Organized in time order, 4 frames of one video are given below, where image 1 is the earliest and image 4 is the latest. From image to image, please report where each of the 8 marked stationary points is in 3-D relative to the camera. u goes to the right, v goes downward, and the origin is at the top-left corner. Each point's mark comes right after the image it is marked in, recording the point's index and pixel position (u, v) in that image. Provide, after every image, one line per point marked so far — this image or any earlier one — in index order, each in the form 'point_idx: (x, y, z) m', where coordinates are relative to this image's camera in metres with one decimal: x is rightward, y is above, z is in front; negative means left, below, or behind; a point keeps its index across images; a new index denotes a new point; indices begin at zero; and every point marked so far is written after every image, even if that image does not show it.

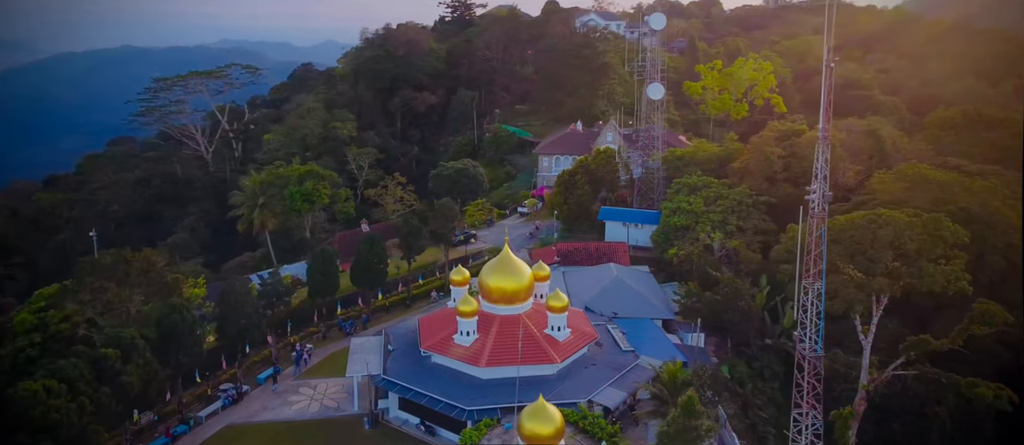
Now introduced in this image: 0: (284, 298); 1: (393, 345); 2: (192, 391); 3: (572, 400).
0: (-6.4, -2.2, +17.9) m
1: (-2.9, -3.0, +15.3) m
2: (-7.5, -3.9, +14.7) m
3: (+1.3, -3.7, +13.1) m
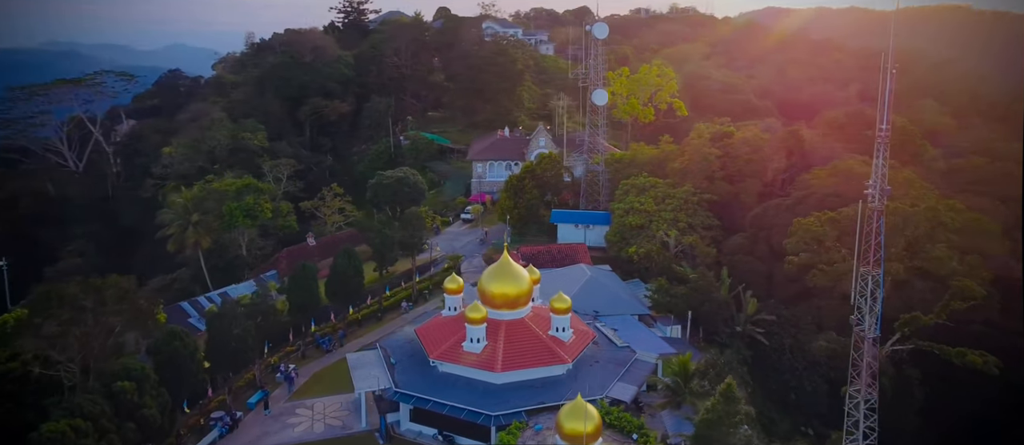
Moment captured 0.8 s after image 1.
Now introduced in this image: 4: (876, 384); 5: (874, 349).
0: (-6.7, -2.6, +17.1) m
1: (-2.8, -3.2, +15.1) m
2: (-7.2, -4.3, +13.7) m
3: (+1.7, -3.8, +13.5) m
4: (+5.1, -2.2, +8.6) m
5: (+4.7, -1.7, +8.2) m
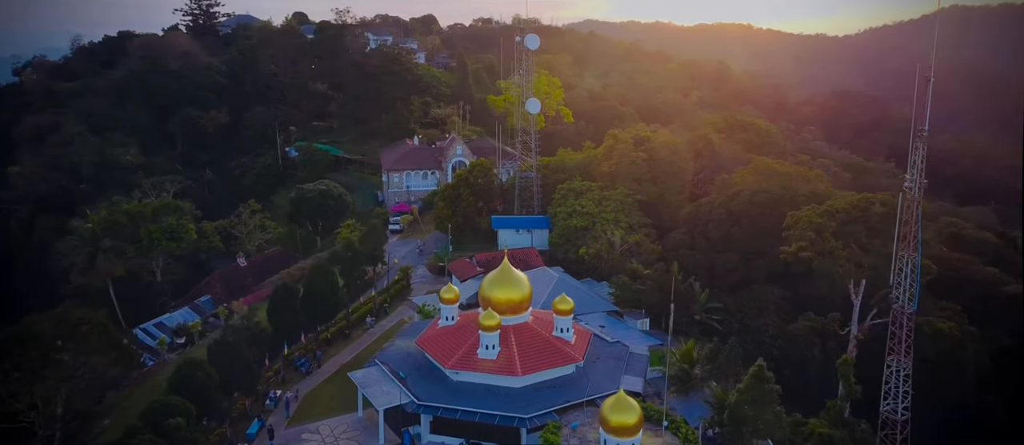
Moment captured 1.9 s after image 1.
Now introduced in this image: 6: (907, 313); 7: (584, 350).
0: (-6.8, -3.1, +16.0) m
1: (-2.5, -3.5, +14.8) m
2: (-6.5, -4.8, +12.6) m
3: (+2.2, -3.8, +14.2) m
4: (+6.4, -2.1, +10.0) m
5: (+6.1, -1.5, +9.6) m
6: (+6.0, -1.3, +9.5) m
7: (+1.8, -3.1, +15.6) m
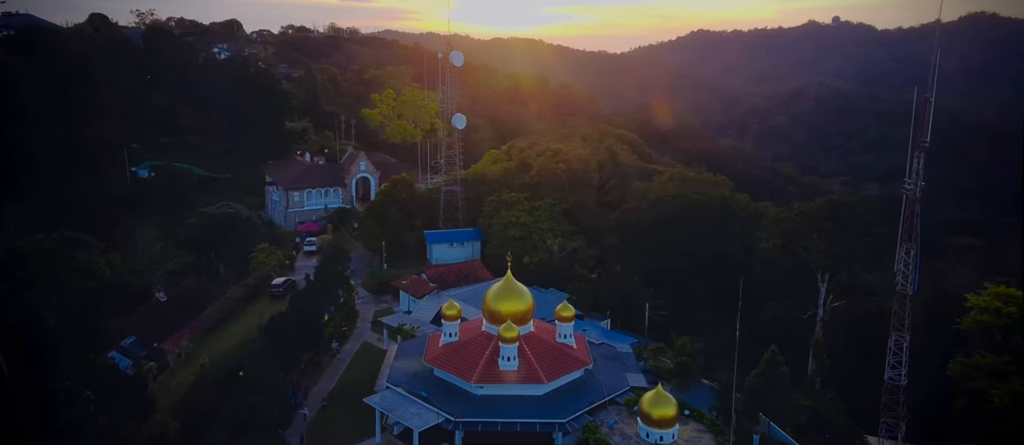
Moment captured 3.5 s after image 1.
0: (-6.5, -3.8, +15.0) m
1: (-2.1, -4.0, +14.7) m
2: (-5.4, -5.4, +11.7) m
3: (+2.7, -4.0, +15.2) m
4: (+7.6, -2.0, +12.2) m
5: (+7.4, -1.4, +11.7) m
6: (+7.3, -1.3, +11.6) m
7: (+1.9, -3.4, +16.5) m
